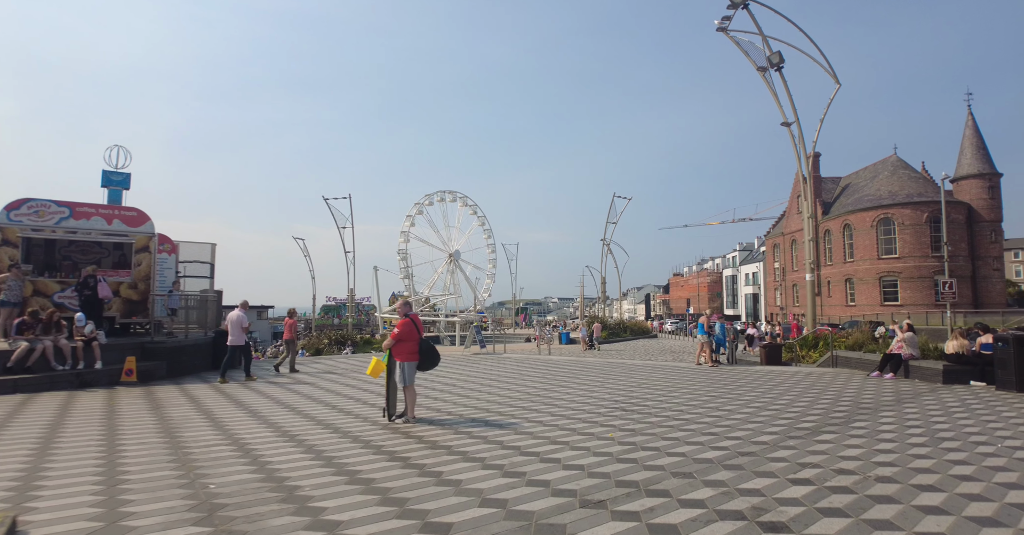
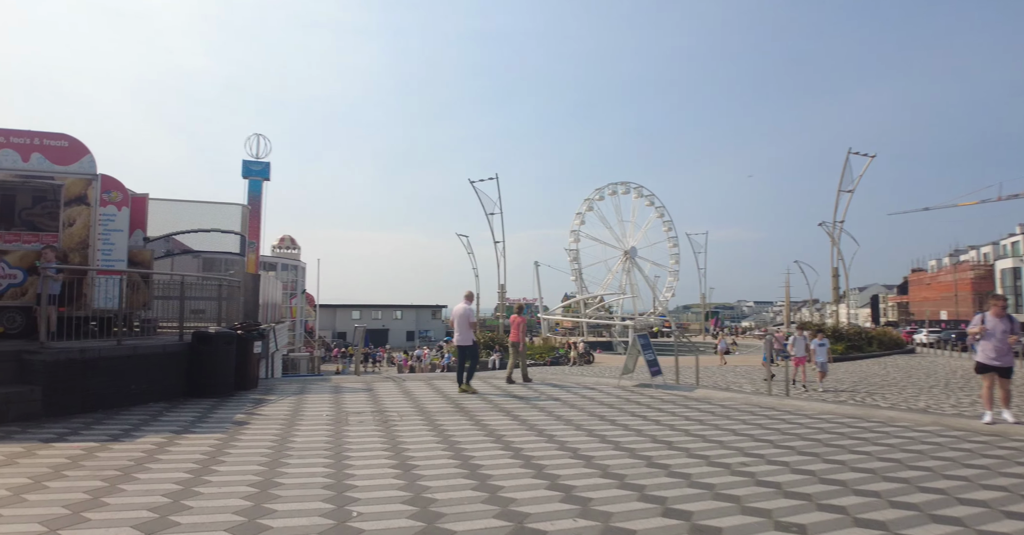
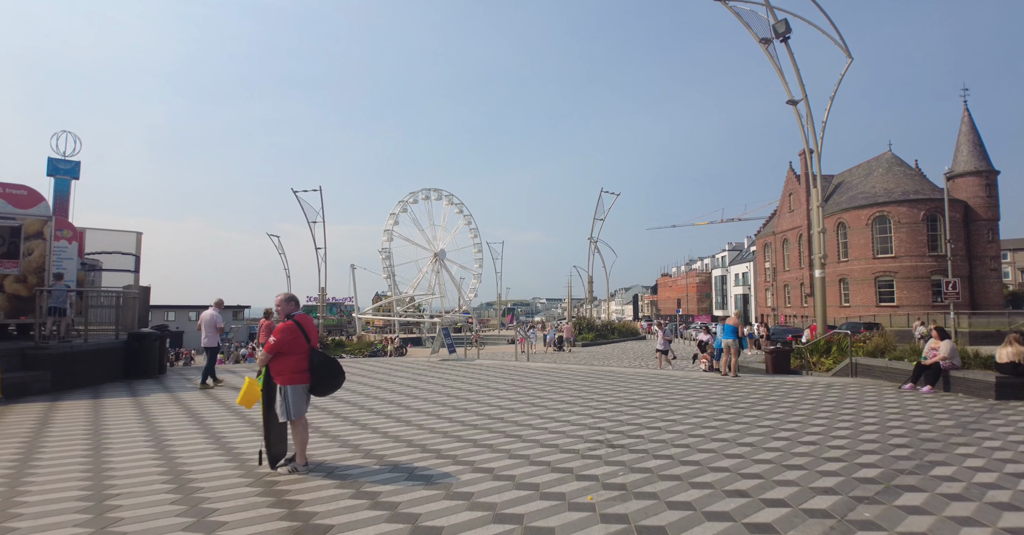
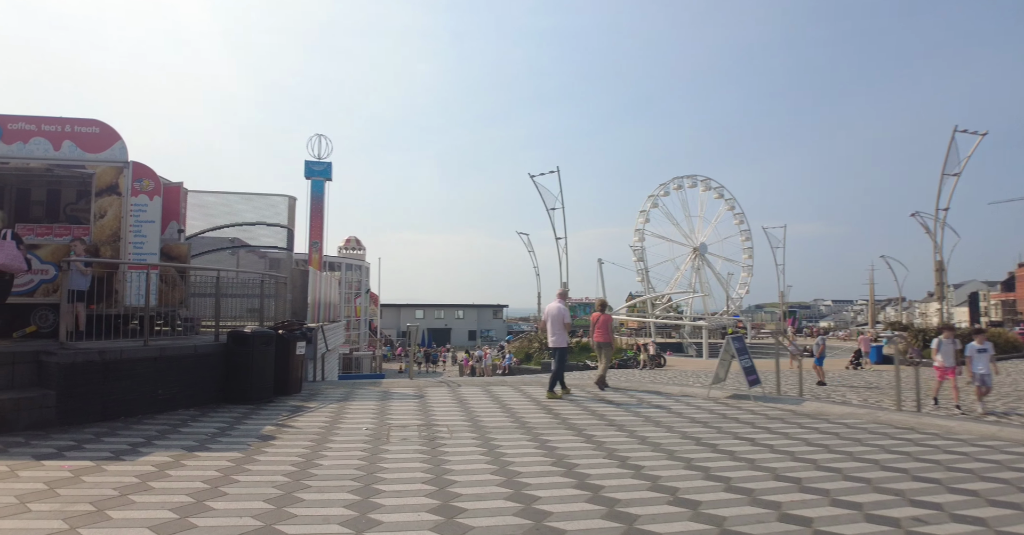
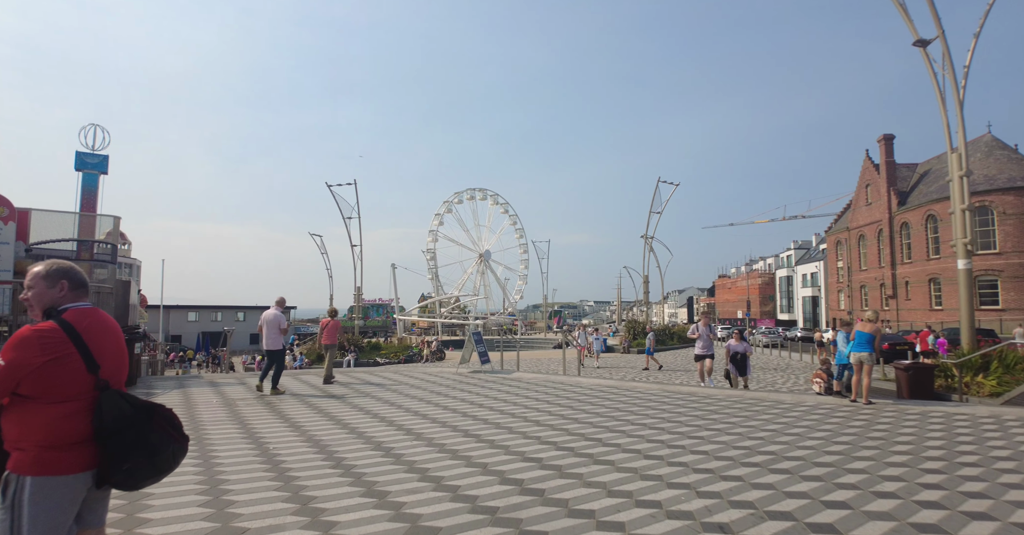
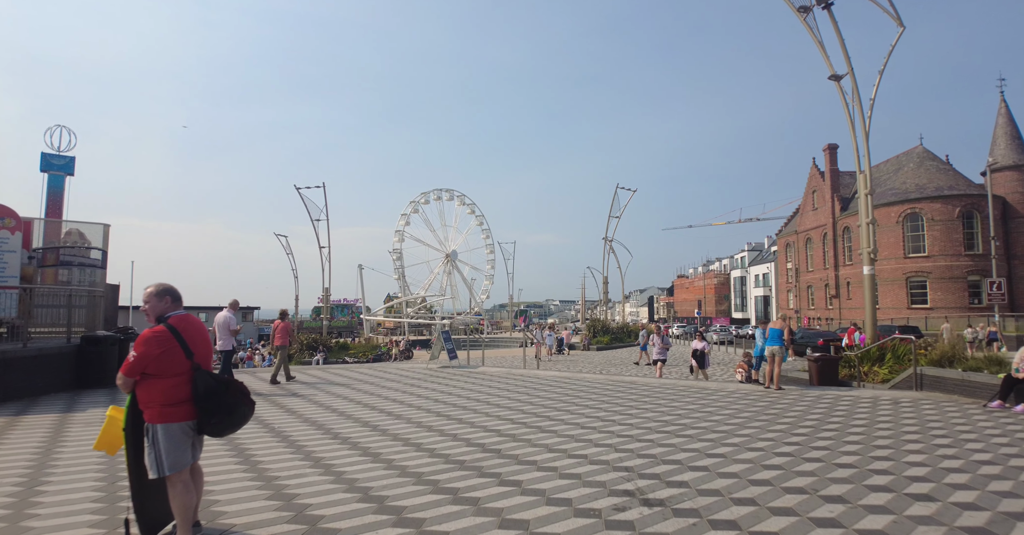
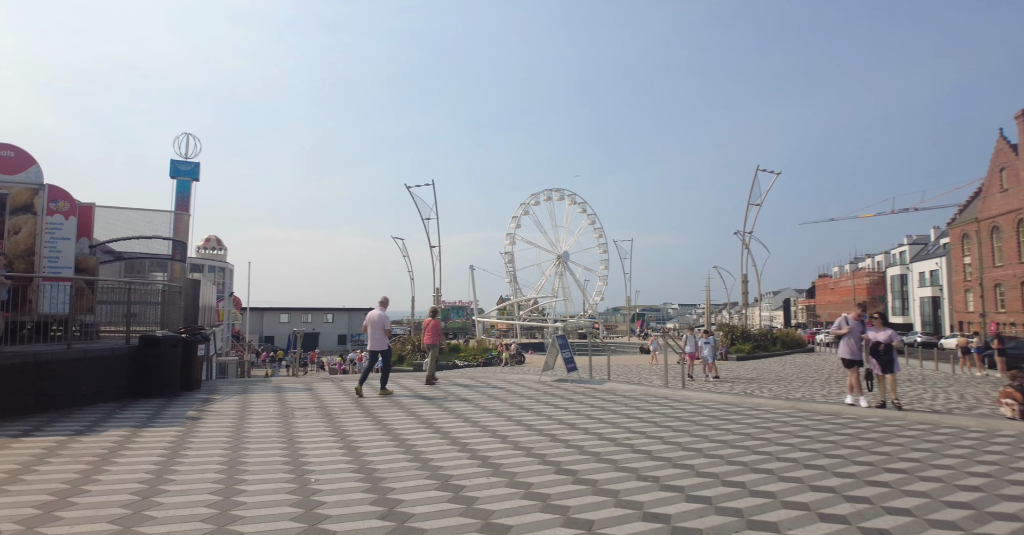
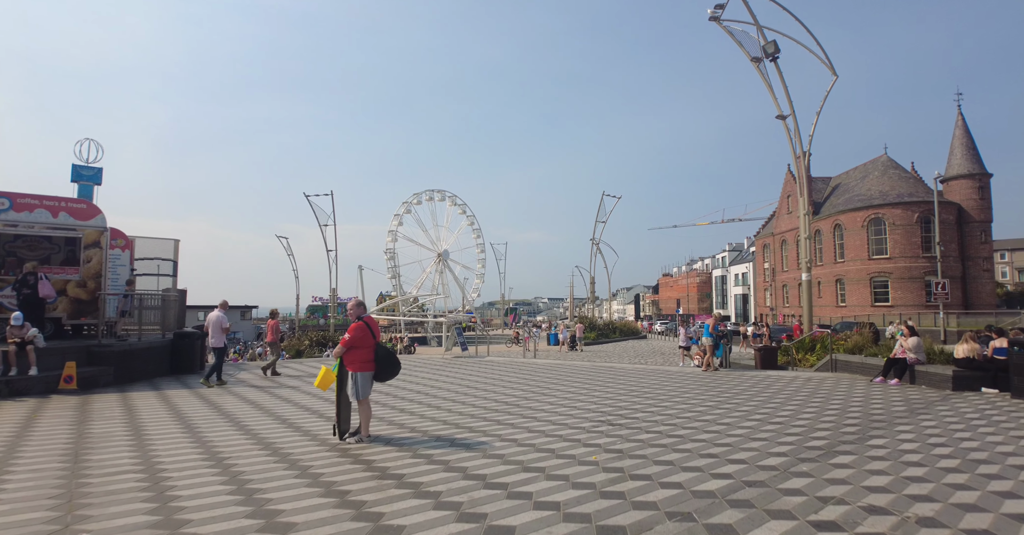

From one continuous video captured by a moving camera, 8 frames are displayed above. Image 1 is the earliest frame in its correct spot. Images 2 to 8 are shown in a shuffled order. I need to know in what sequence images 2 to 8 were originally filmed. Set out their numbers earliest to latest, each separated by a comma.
8, 3, 6, 5, 7, 2, 4
